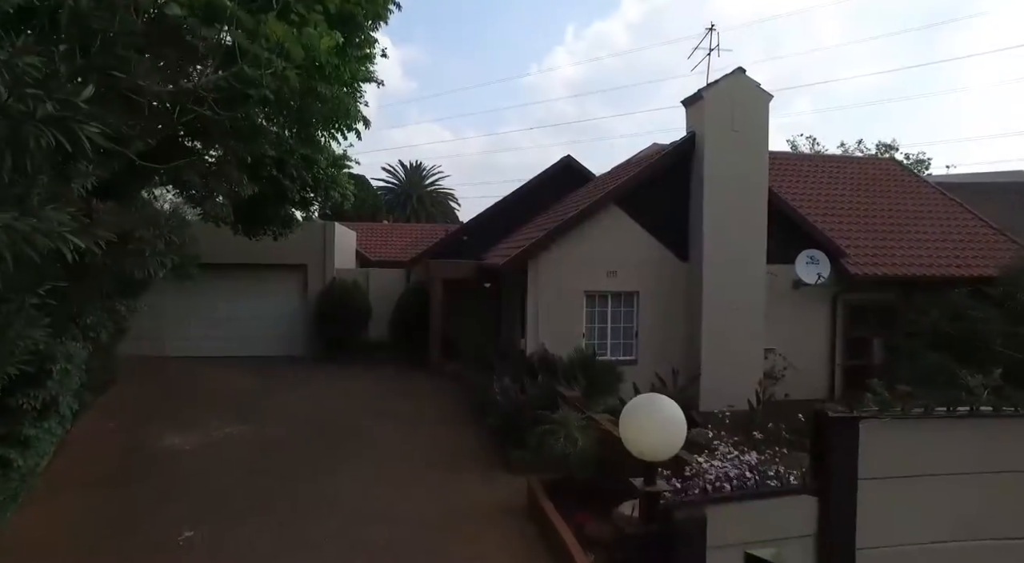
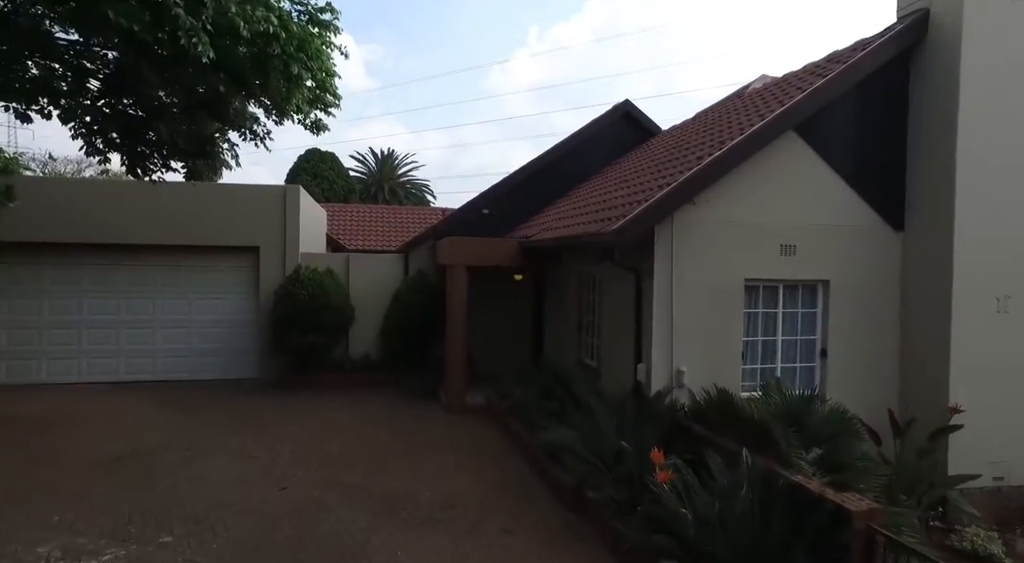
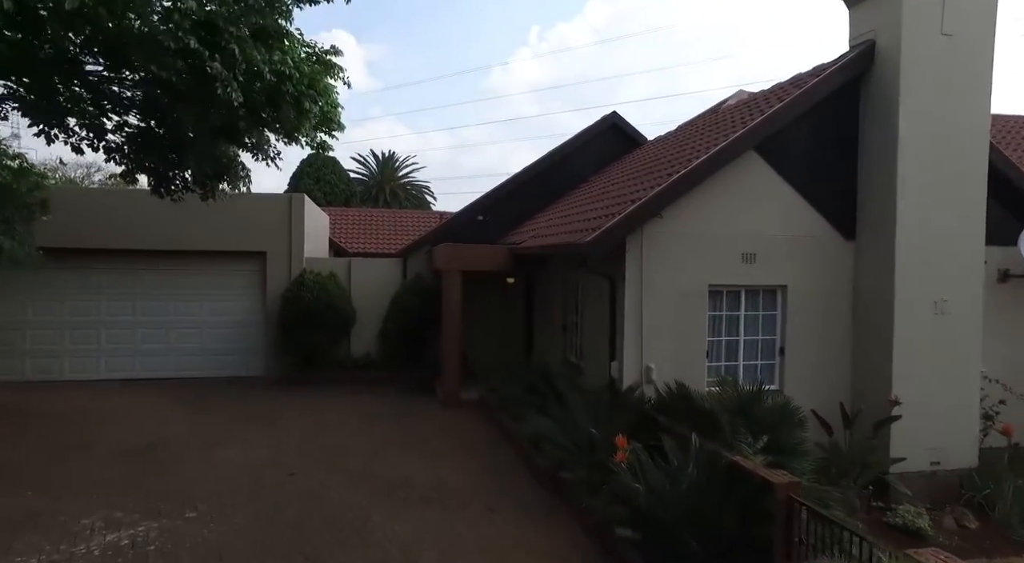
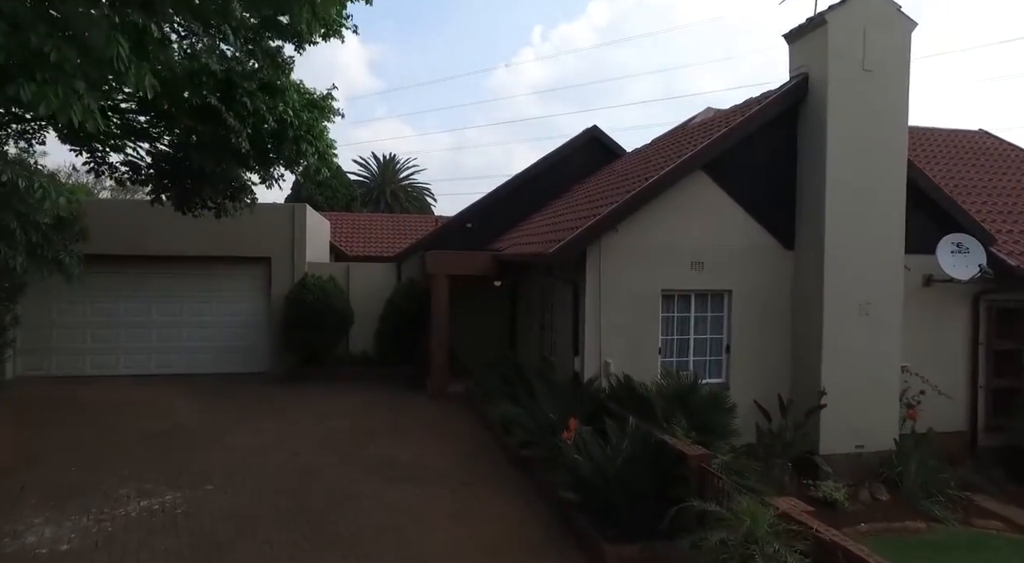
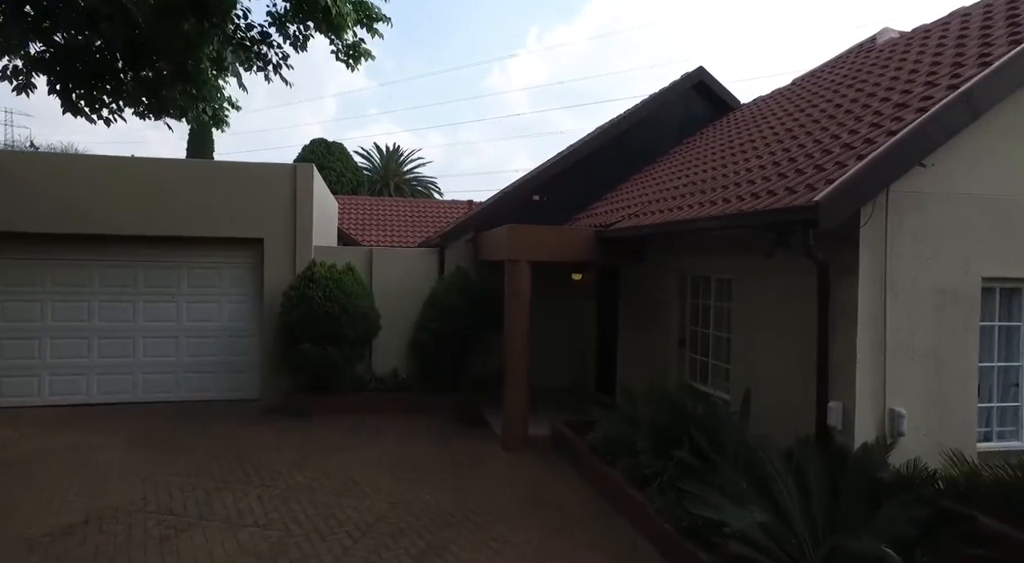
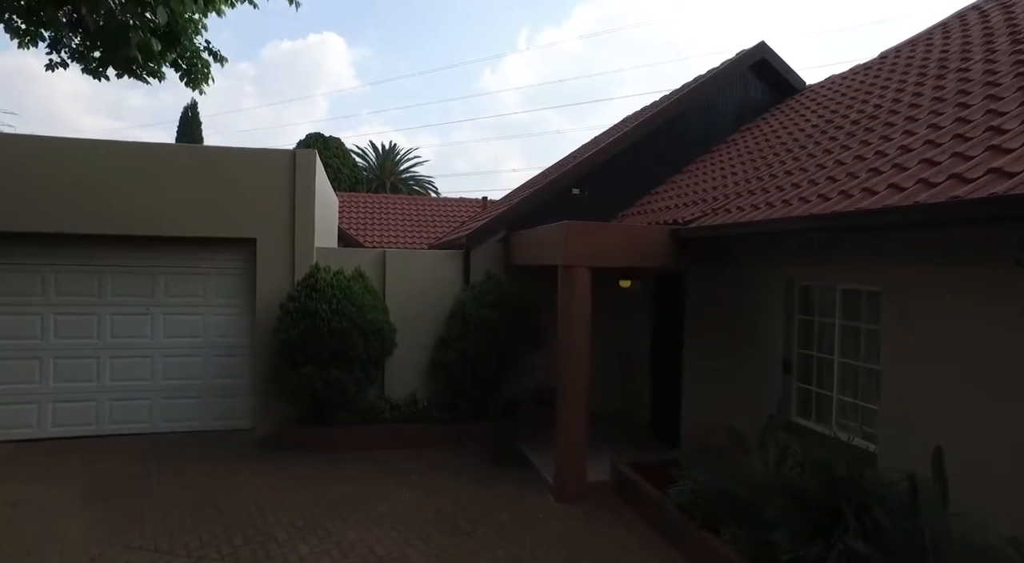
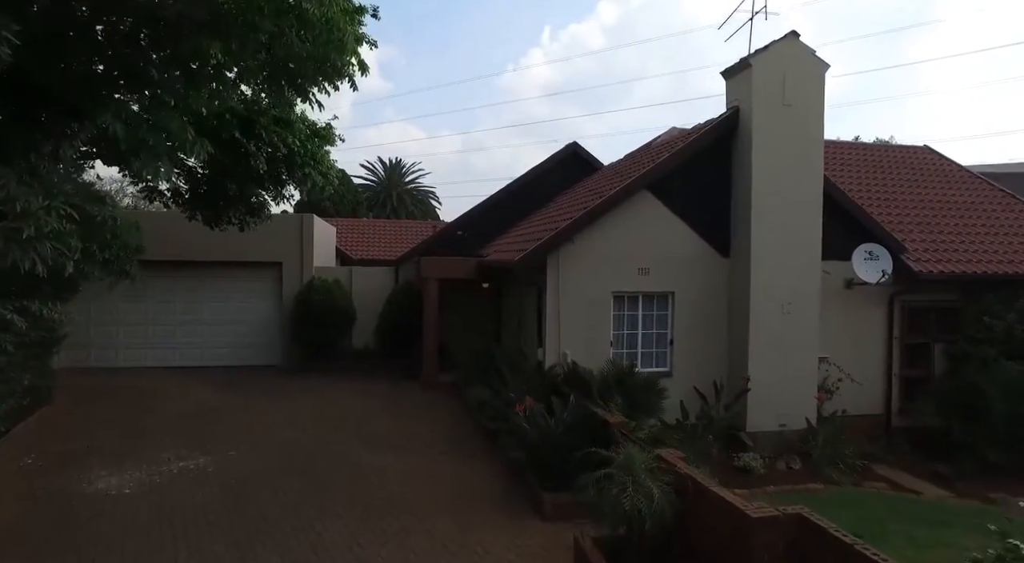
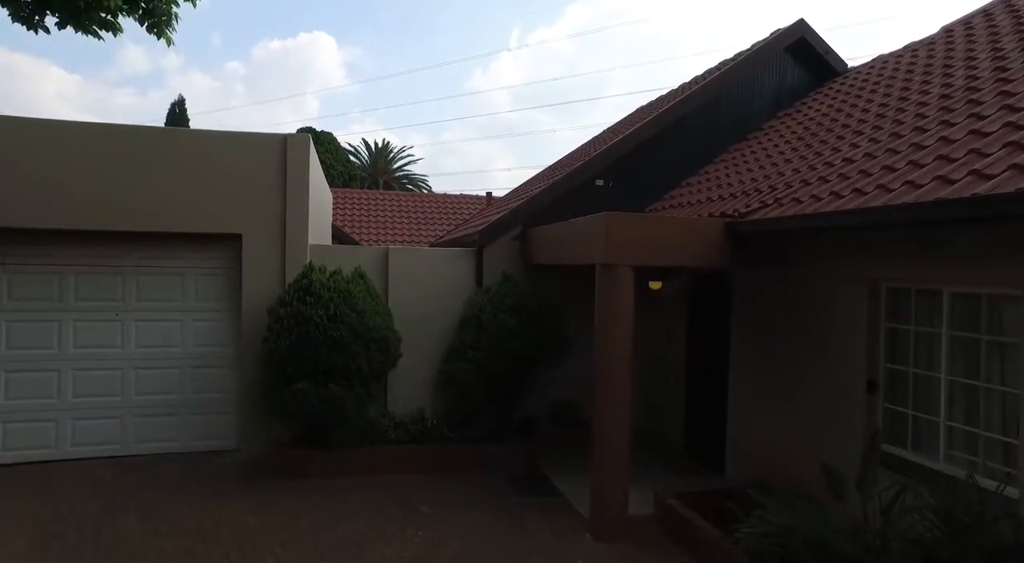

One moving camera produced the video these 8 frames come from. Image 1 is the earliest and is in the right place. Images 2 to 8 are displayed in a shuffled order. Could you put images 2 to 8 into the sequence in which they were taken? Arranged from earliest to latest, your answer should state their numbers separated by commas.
7, 4, 3, 2, 5, 6, 8
